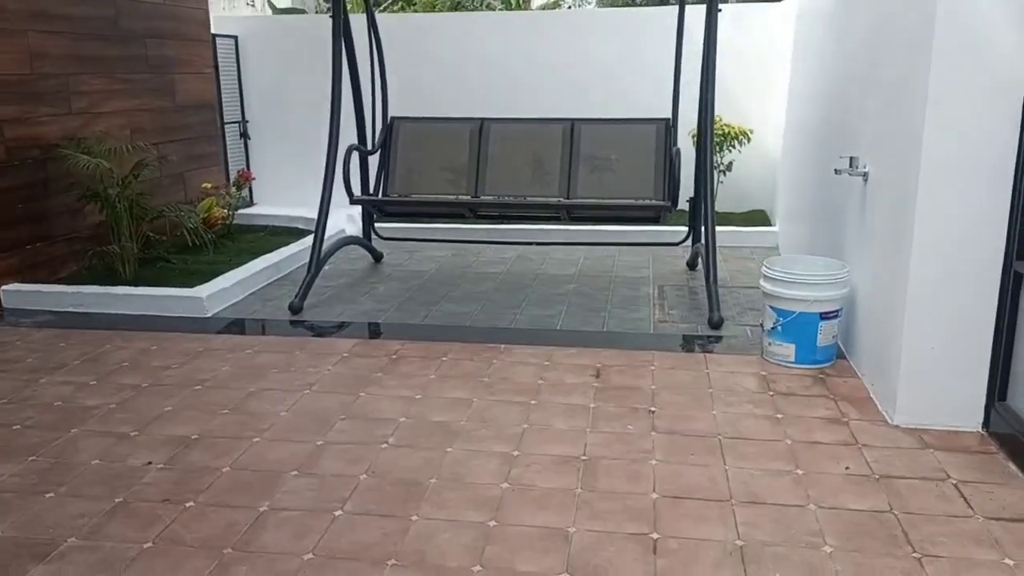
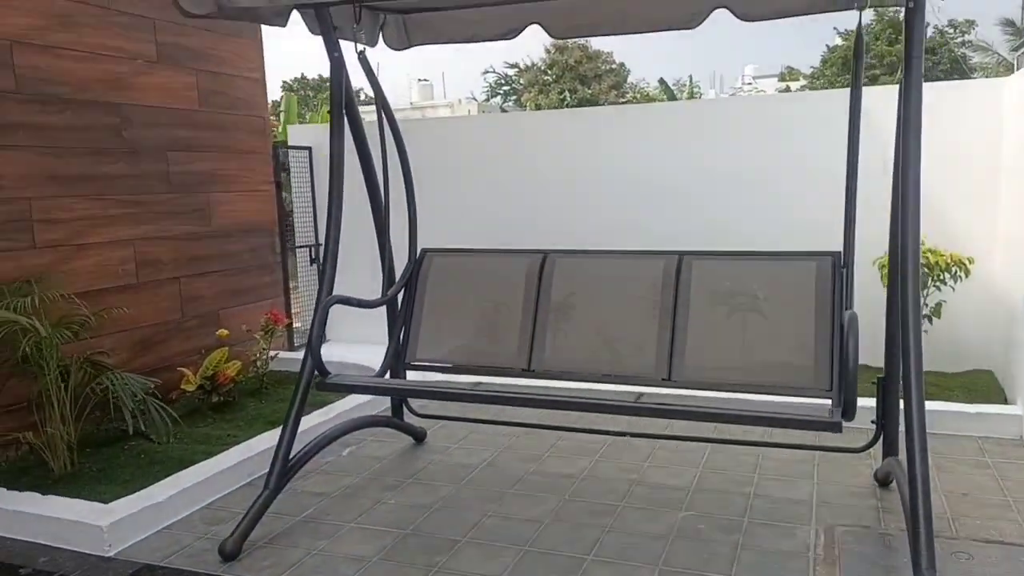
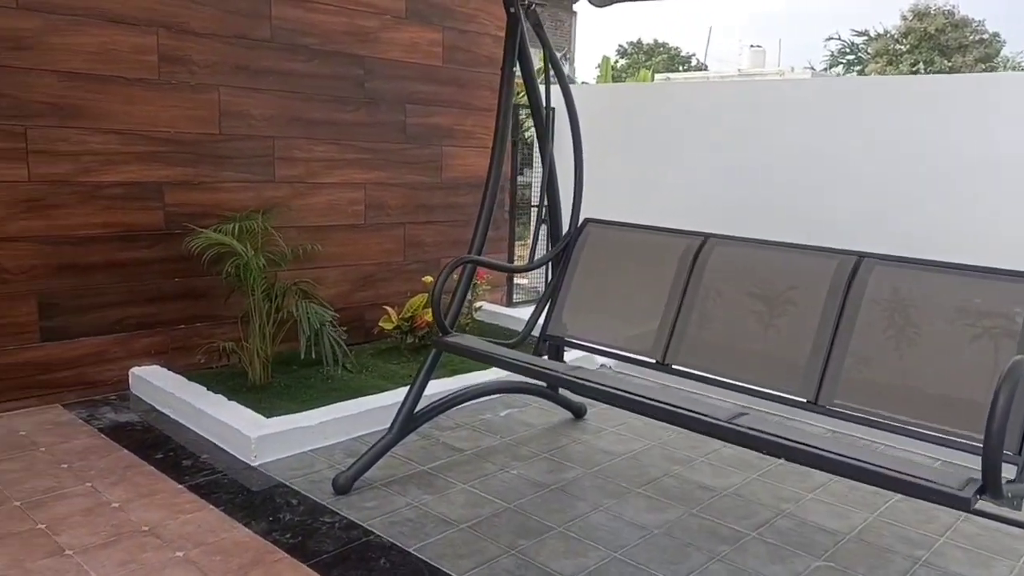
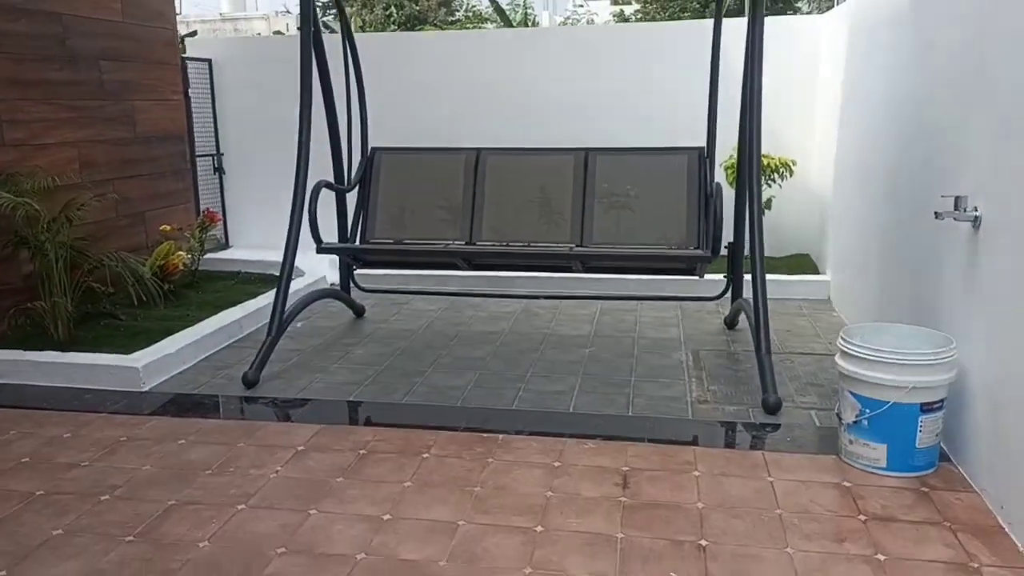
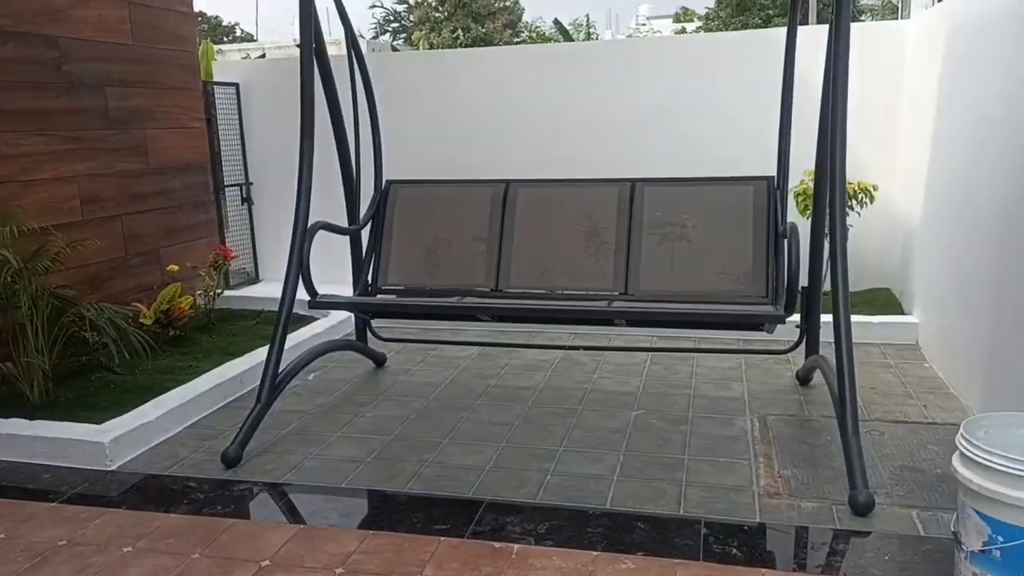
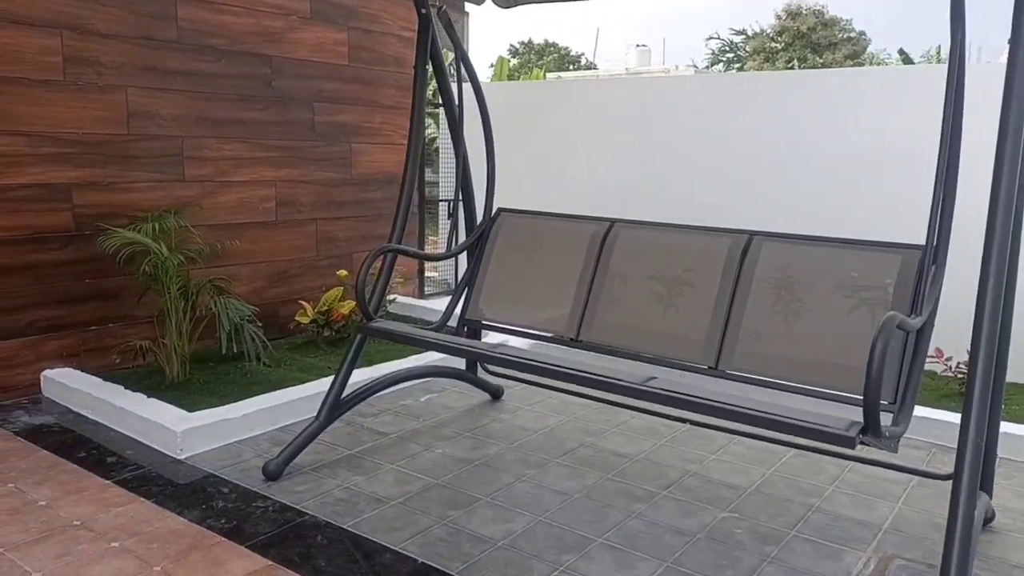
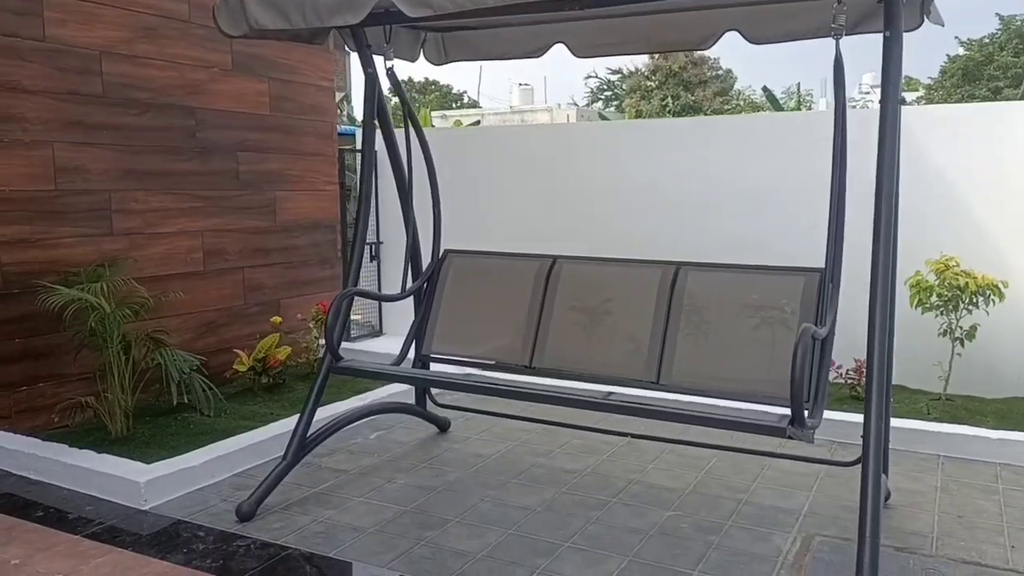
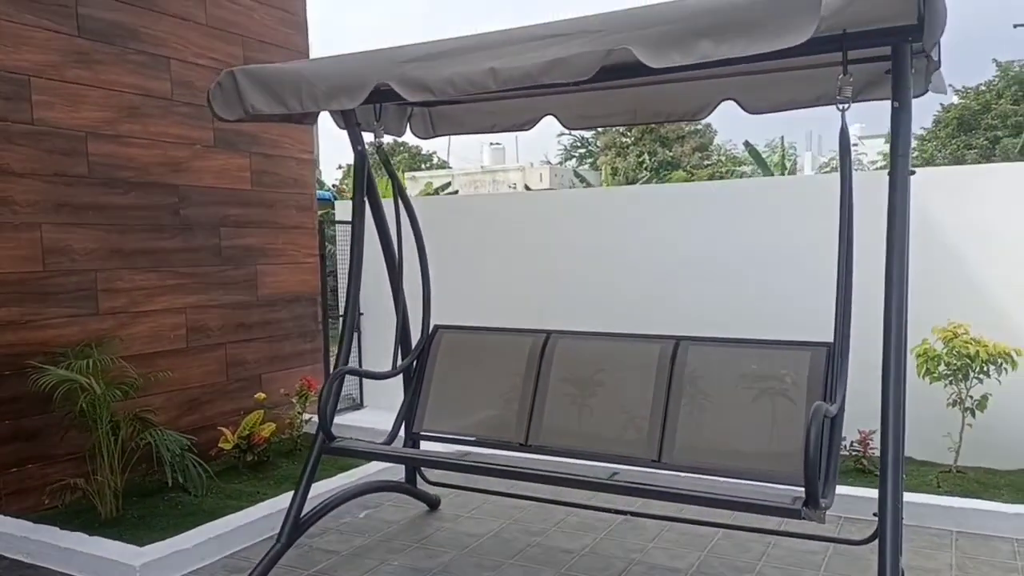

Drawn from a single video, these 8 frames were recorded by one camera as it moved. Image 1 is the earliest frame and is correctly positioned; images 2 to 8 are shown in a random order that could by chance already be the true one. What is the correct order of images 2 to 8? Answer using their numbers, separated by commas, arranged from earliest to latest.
4, 5, 2, 8, 7, 6, 3
